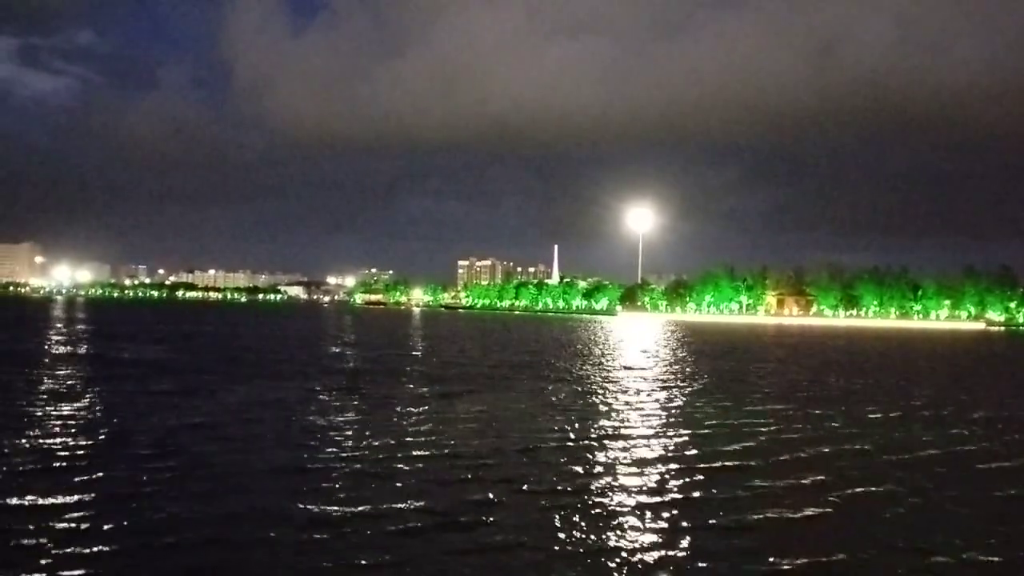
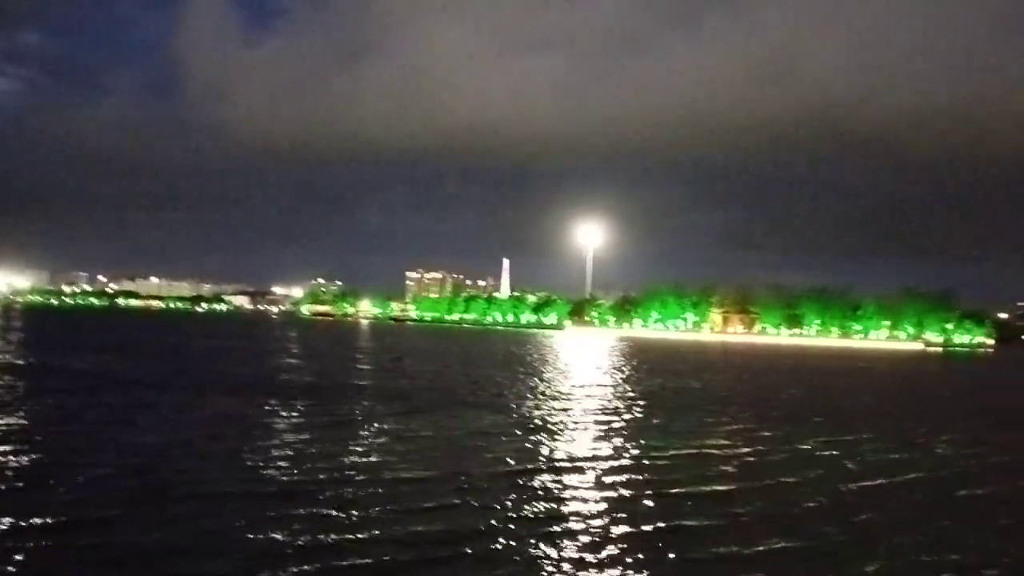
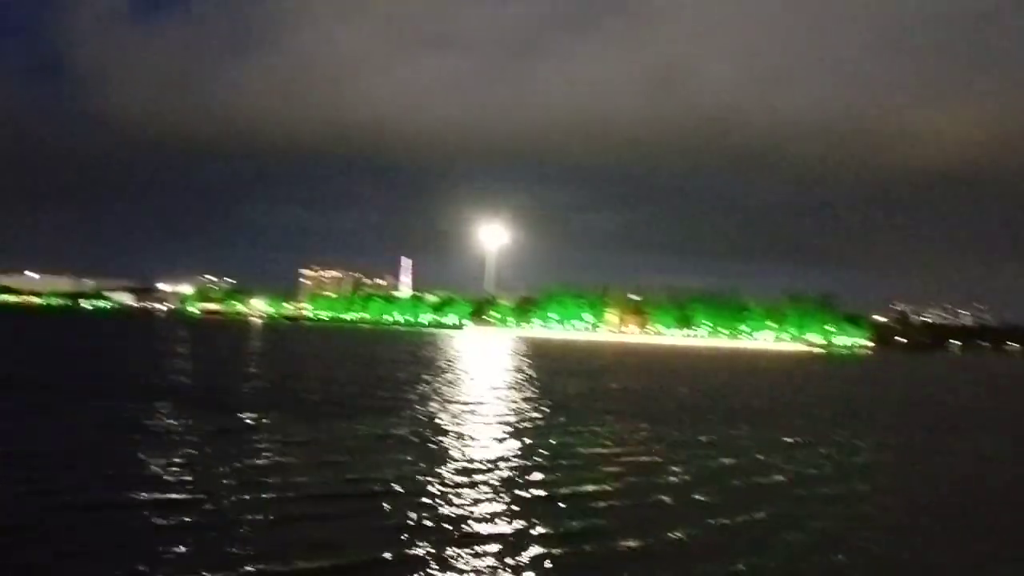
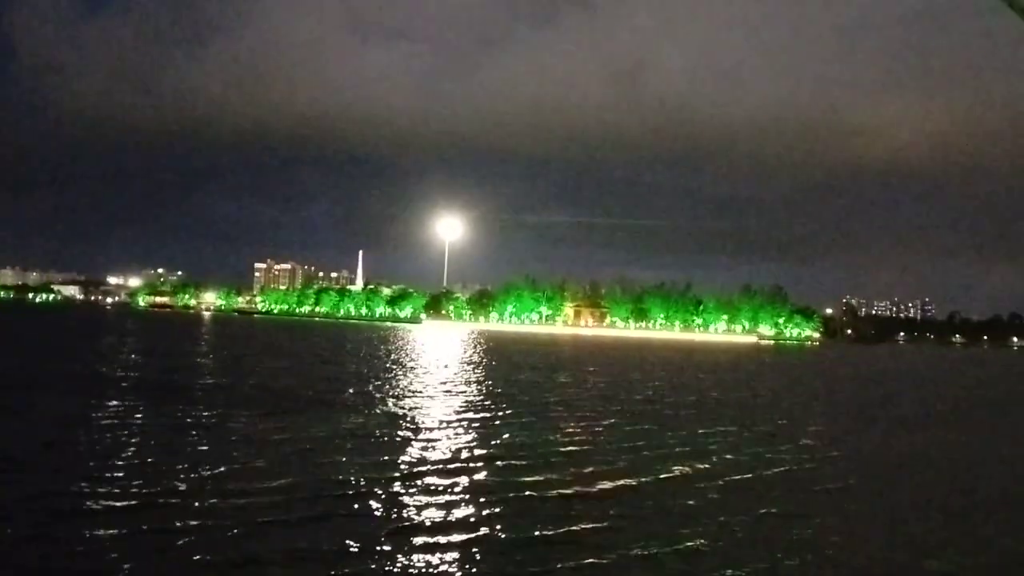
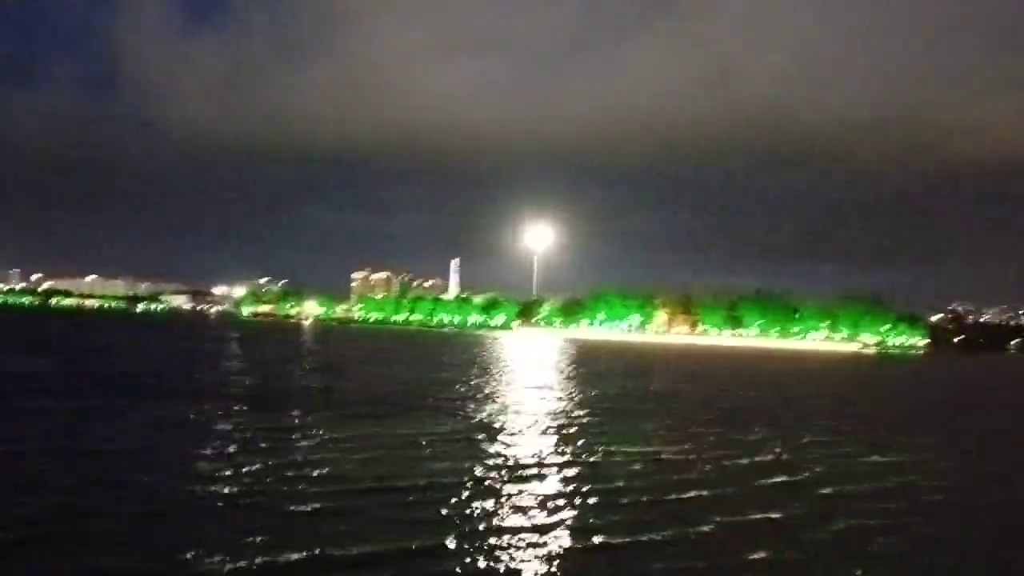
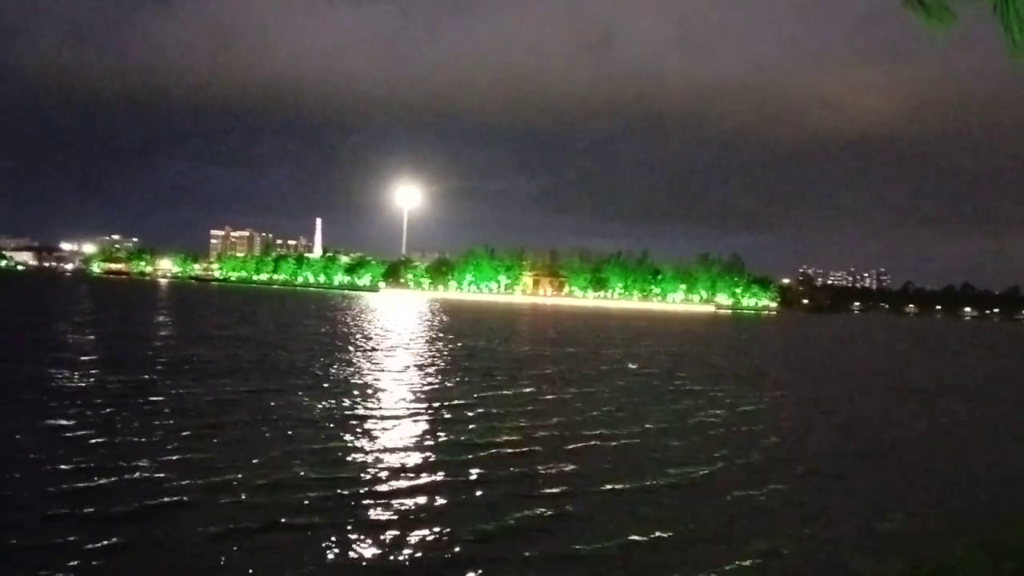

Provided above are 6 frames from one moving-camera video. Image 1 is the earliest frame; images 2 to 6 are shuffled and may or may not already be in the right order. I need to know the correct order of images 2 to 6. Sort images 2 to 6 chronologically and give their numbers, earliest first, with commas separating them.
2, 5, 3, 4, 6
